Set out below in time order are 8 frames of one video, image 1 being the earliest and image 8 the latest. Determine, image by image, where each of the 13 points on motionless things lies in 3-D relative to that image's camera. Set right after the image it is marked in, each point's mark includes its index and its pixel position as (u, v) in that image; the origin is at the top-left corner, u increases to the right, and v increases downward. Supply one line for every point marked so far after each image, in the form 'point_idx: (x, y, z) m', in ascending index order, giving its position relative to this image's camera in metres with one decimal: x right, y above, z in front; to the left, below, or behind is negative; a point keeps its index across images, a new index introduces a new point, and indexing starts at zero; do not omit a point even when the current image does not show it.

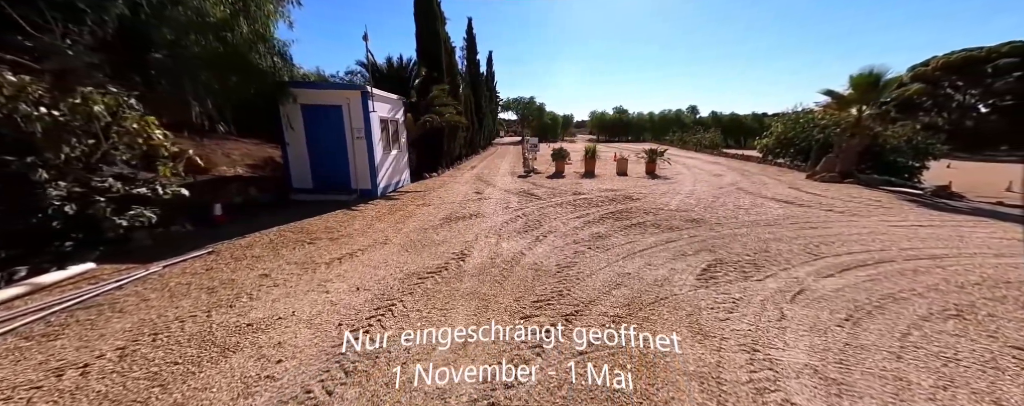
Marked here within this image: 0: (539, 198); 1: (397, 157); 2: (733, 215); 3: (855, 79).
0: (+0.7, +0.1, +7.8) m
1: (-3.1, +1.2, +7.9) m
2: (+4.9, -0.3, +6.5) m
3: (+12.2, +4.5, +10.4) m
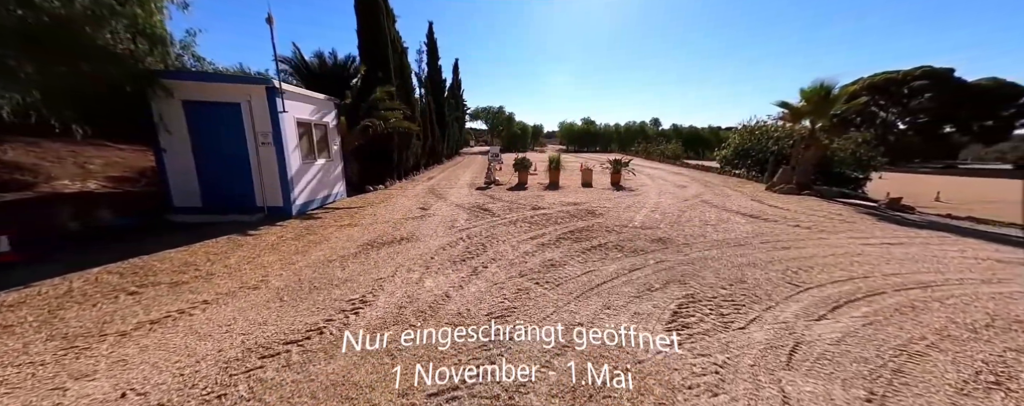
0: (-0.4, -0.2, +6.9) m
1: (-4.3, +0.8, +6.7) m
2: (+3.8, -0.7, +6.0) m
3: (+10.7, +4.1, +10.7) m
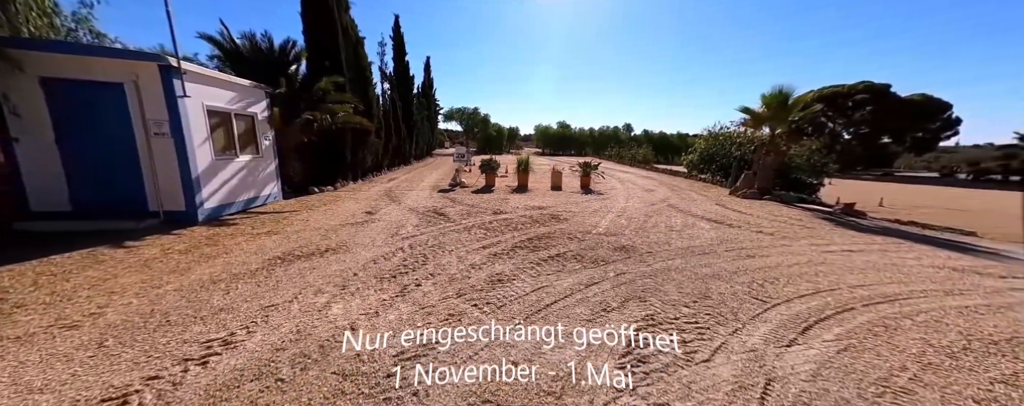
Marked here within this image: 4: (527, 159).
0: (-1.3, -0.3, +6.3) m
1: (-5.2, +0.7, +5.8) m
2: (+3.0, -0.8, +5.7) m
3: (+9.5, +3.9, +11.0) m
4: (+0.7, +1.8, +12.2) m
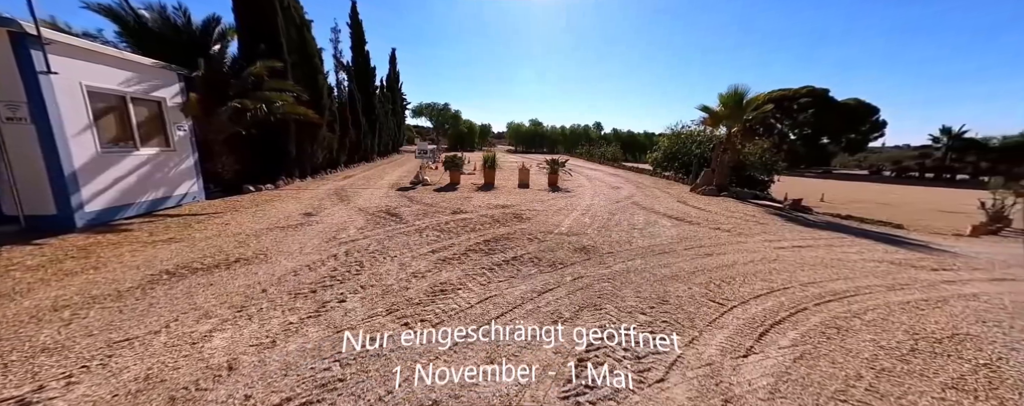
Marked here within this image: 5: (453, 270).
0: (-2.2, -0.3, +5.8) m
1: (-5.9, +0.7, +4.9) m
2: (+2.2, -0.7, +5.6) m
3: (+8.2, +4.1, +11.4) m
4: (-0.7, +1.9, +11.8) m
5: (-0.7, -0.8, +3.7) m
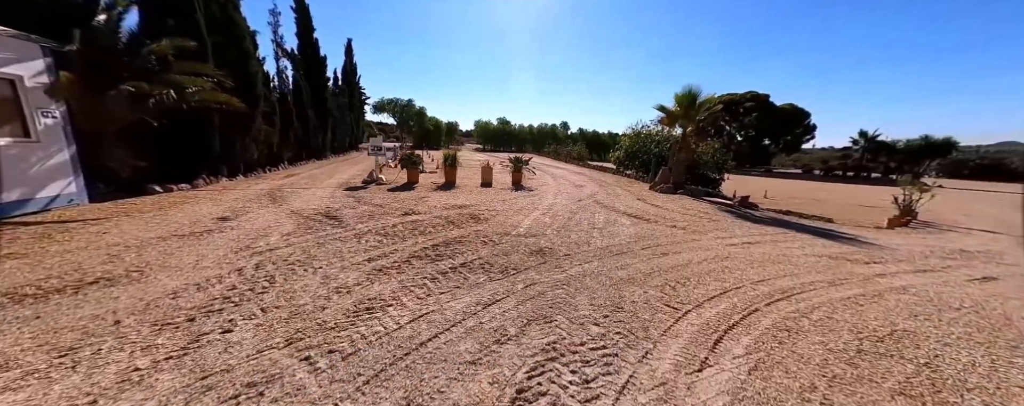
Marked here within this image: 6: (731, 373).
0: (-3.0, -0.3, +5.2) m
1: (-6.7, +0.7, +3.9) m
2: (+1.4, -0.7, +5.4) m
3: (+6.7, +4.2, +11.8) m
4: (-2.2, +1.9, +11.3) m
5: (-1.3, -0.8, +3.2) m
6: (+1.6, -1.2, +2.1) m
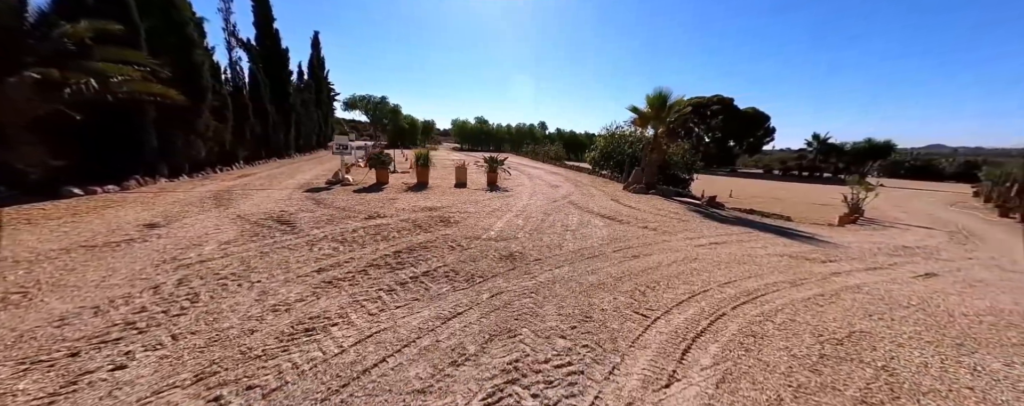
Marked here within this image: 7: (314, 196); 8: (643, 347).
0: (-3.5, -0.4, +4.7) m
1: (-7.1, +0.6, +3.2) m
2: (+0.8, -0.7, +5.3) m
3: (+5.6, +4.2, +12.0) m
4: (-3.2, +1.9, +10.9) m
5: (-1.7, -0.9, +2.9) m
6: (+1.3, -1.3, +2.0) m
7: (-5.0, +0.2, +7.4) m
8: (+1.1, -1.2, +2.5) m
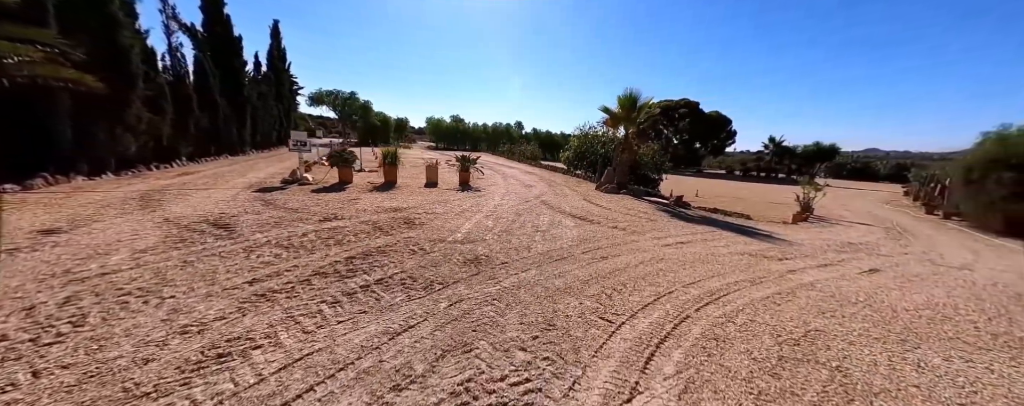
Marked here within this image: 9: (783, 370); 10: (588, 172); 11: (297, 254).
0: (-4.0, -0.4, +4.2) m
1: (-7.5, +0.5, +2.4) m
2: (+0.3, -0.7, +5.1) m
3: (+4.5, +4.2, +12.2) m
4: (-4.2, +1.8, +10.4) m
5: (-2.1, -0.9, +2.5) m
6: (+1.0, -1.3, +1.9) m
7: (-5.7, +0.1, +6.7) m
8: (+0.8, -1.2, +2.3) m
9: (+2.1, -1.3, +2.2) m
10: (+4.5, +1.9, +17.9) m
11: (-2.7, -0.7, +3.7) m
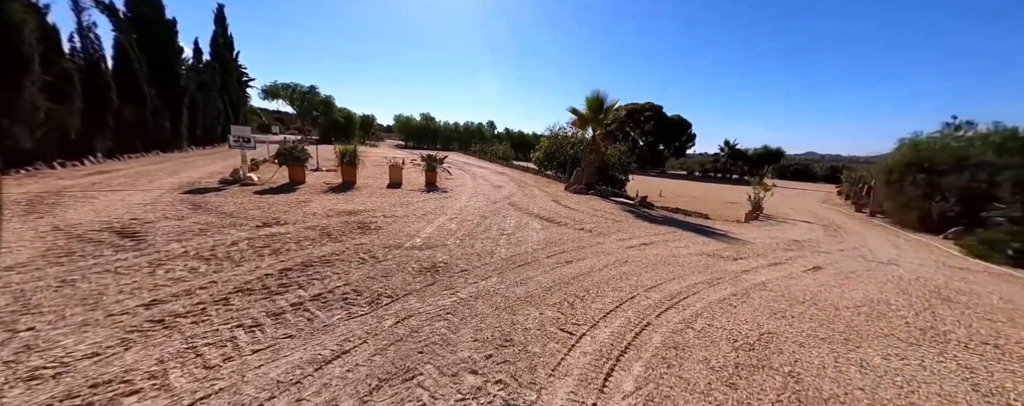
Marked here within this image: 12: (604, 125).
0: (-4.5, -0.5, +3.6) m
1: (-7.8, +0.5, +1.5) m
2: (-0.4, -0.8, +4.9) m
3: (+3.2, +4.2, +12.3) m
4: (-5.3, +1.8, +9.8) m
5: (-2.5, -1.0, +2.1) m
6: (+0.6, -1.3, +1.8) m
7: (-6.4, +0.1, +6.0) m
8: (+0.4, -1.3, +2.2) m
9: (+1.7, -1.3, +2.2) m
10: (+2.7, +1.9, +18.0) m
11: (-3.2, -0.7, +3.2) m
12: (+4.0, +3.3, +12.7) m
